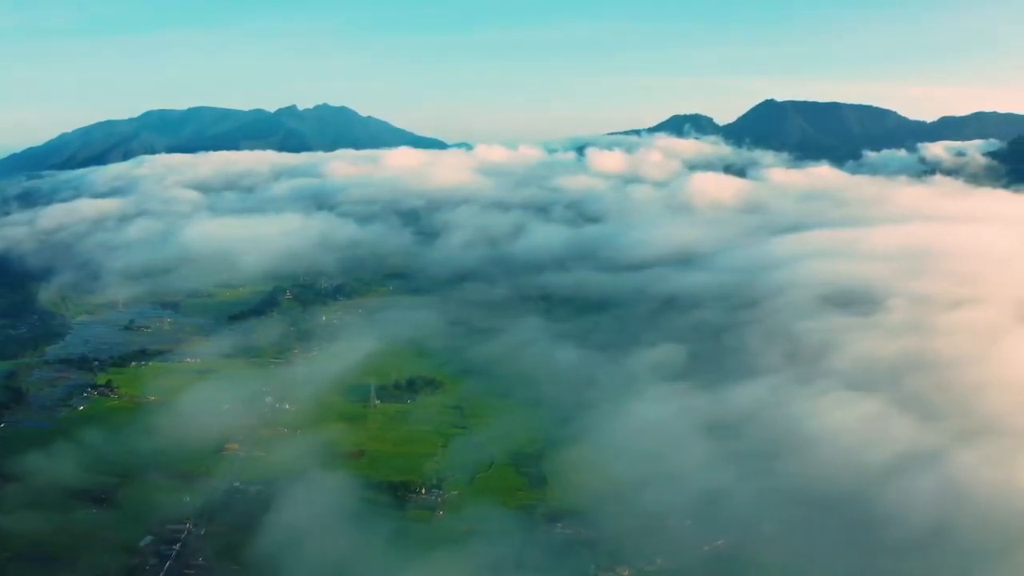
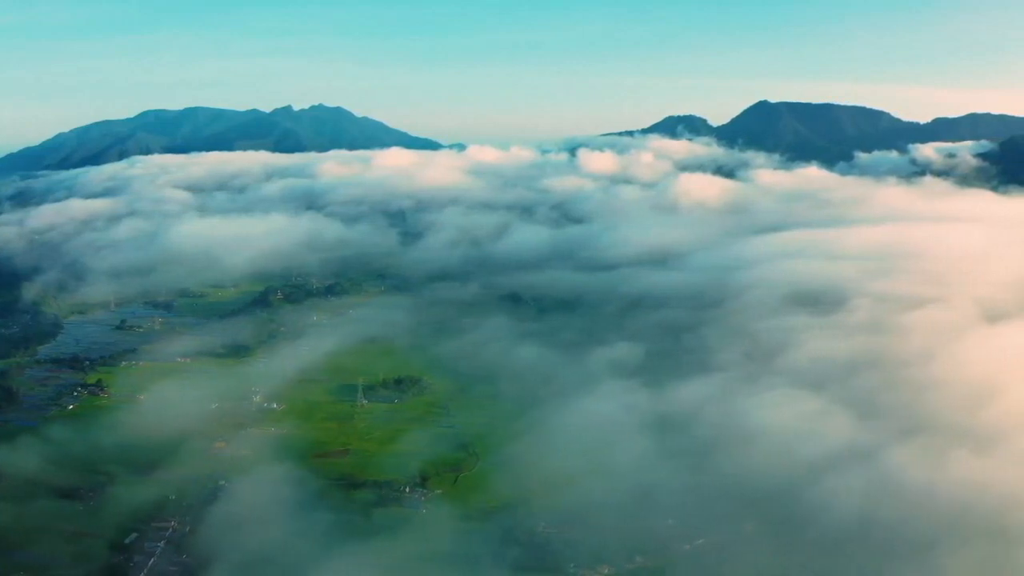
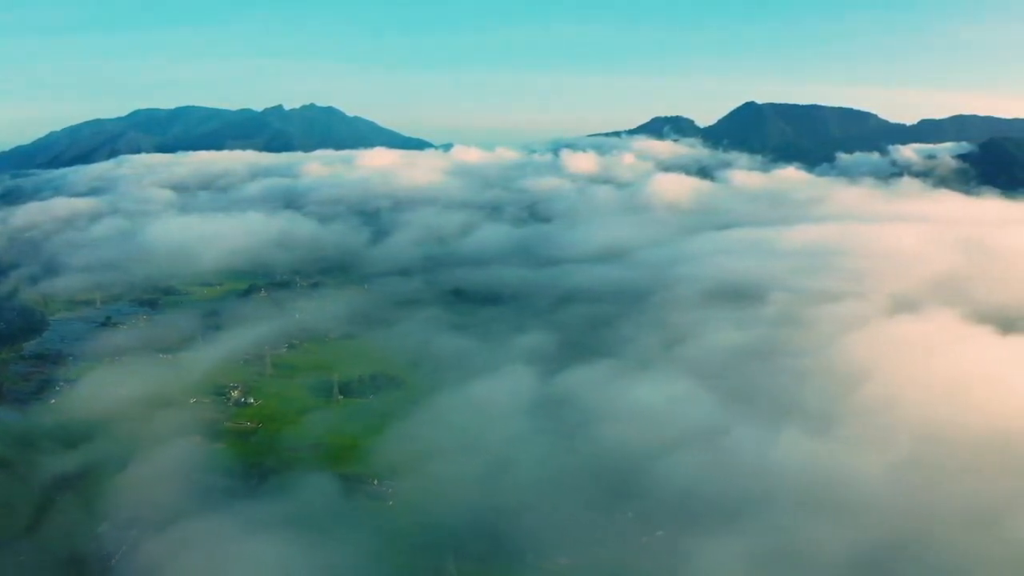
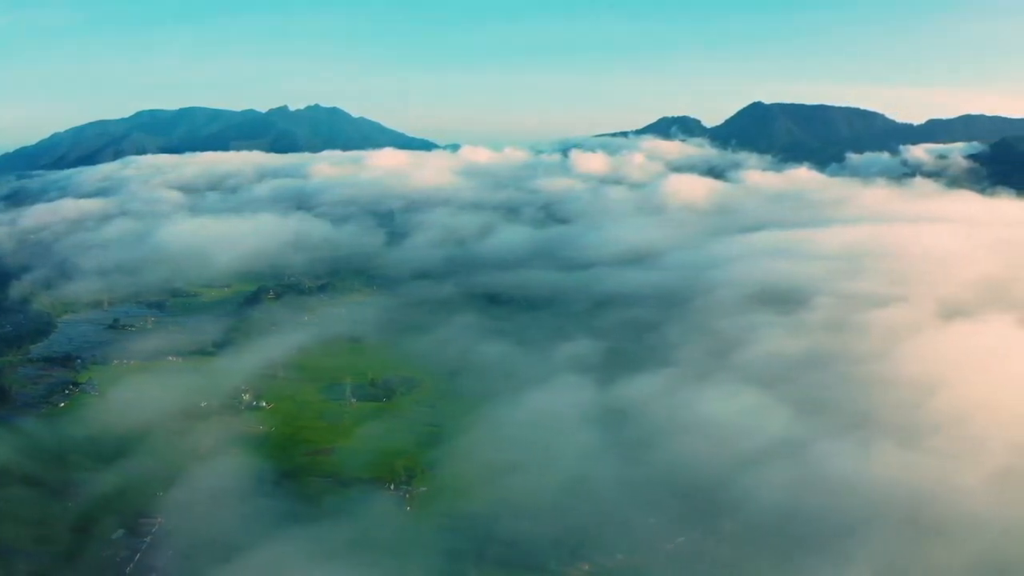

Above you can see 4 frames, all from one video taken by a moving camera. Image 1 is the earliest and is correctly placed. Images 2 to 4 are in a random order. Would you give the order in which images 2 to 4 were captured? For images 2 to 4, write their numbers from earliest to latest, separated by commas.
2, 4, 3
